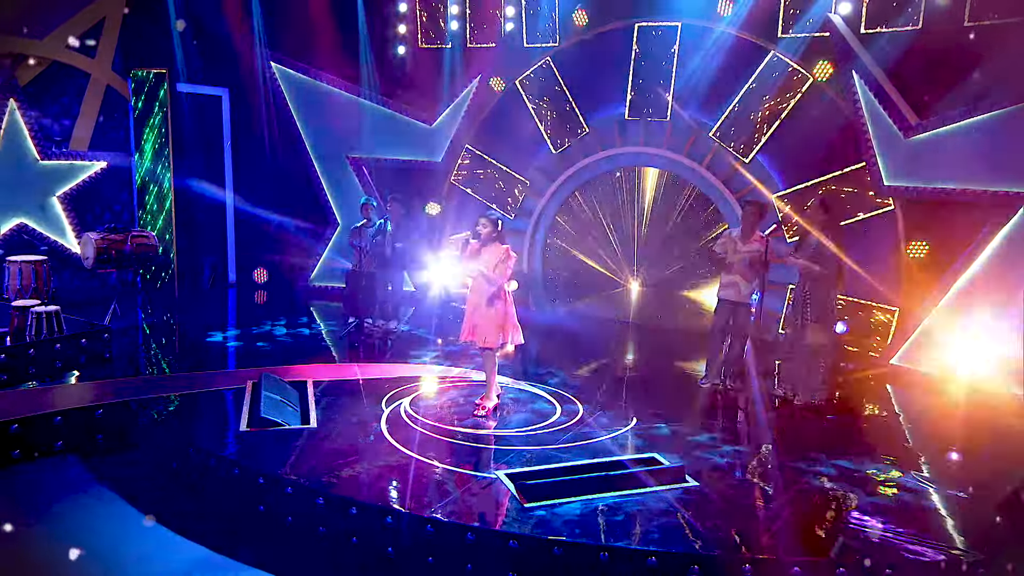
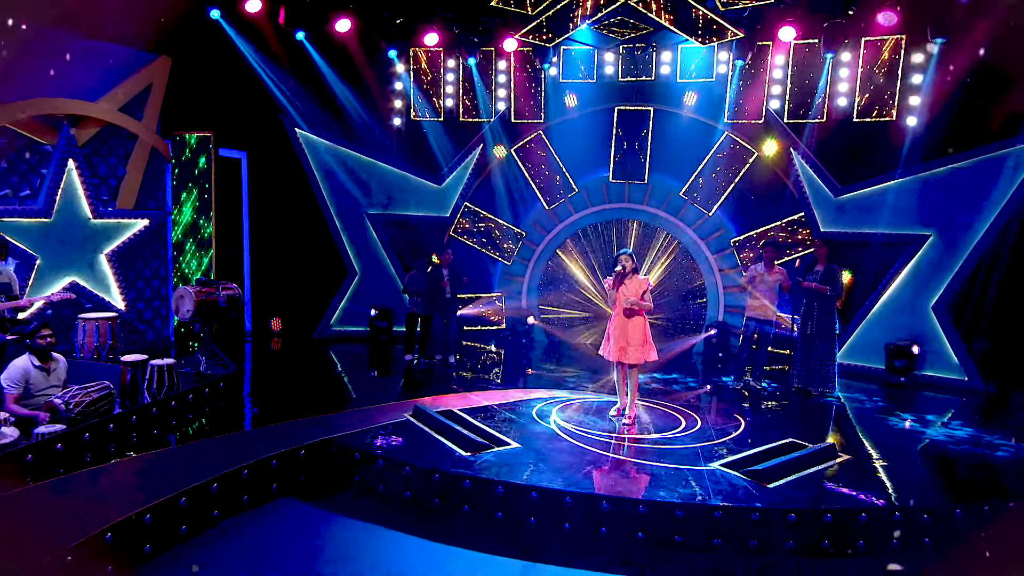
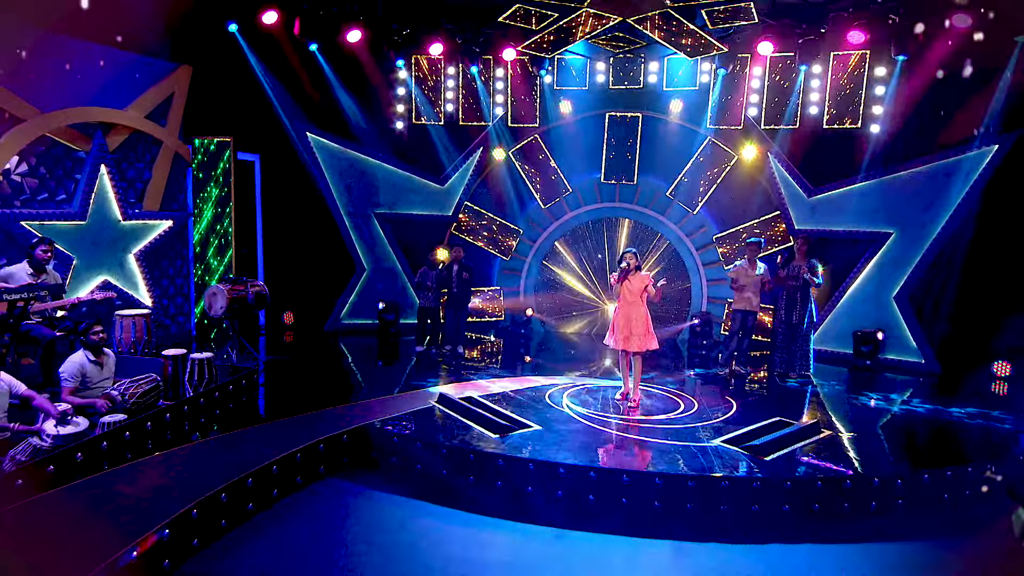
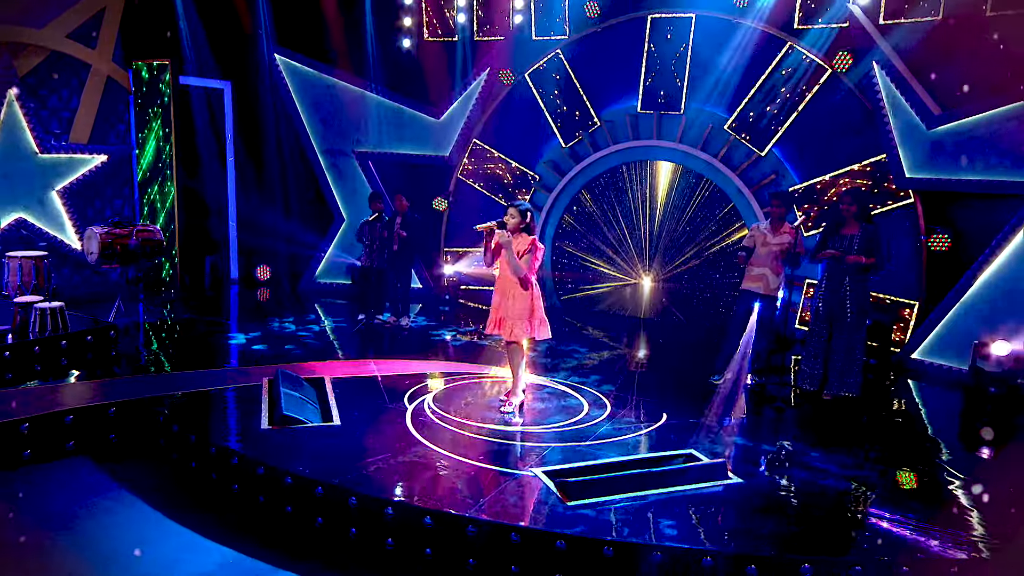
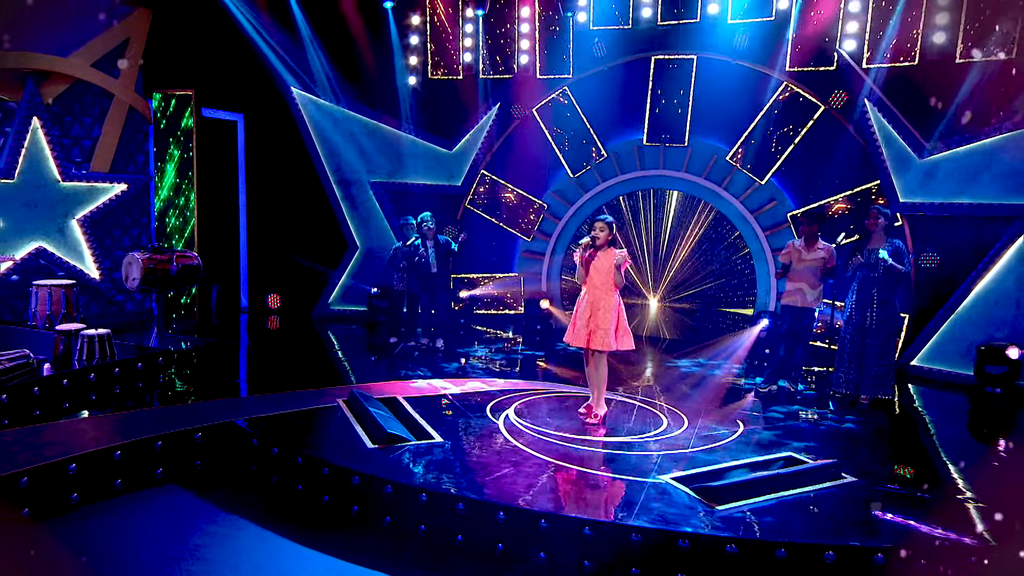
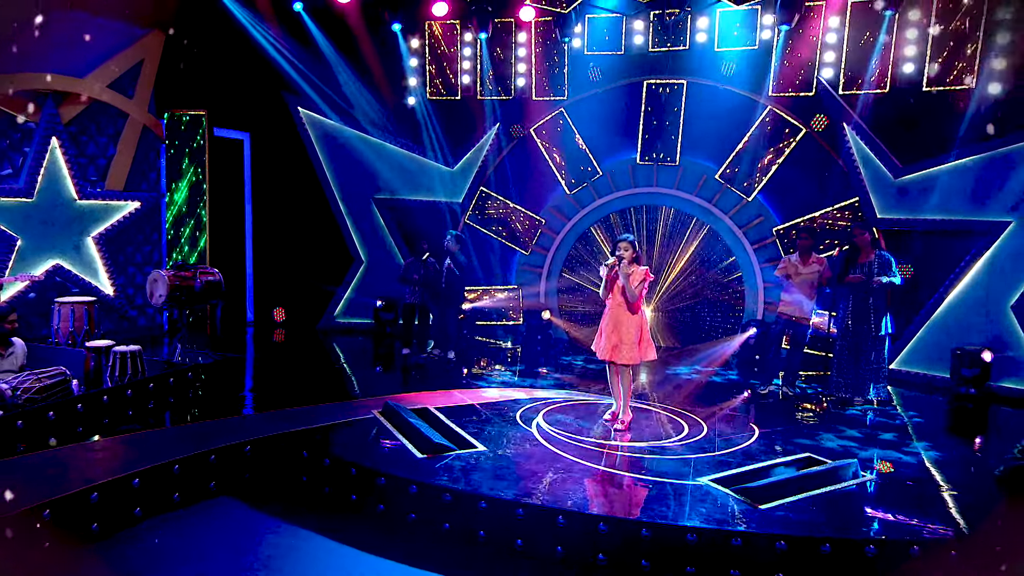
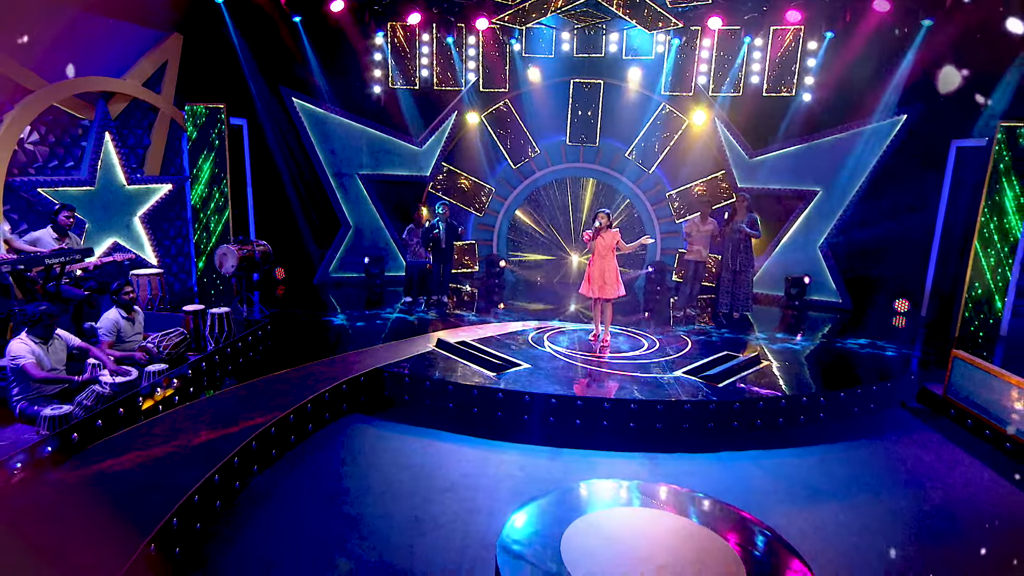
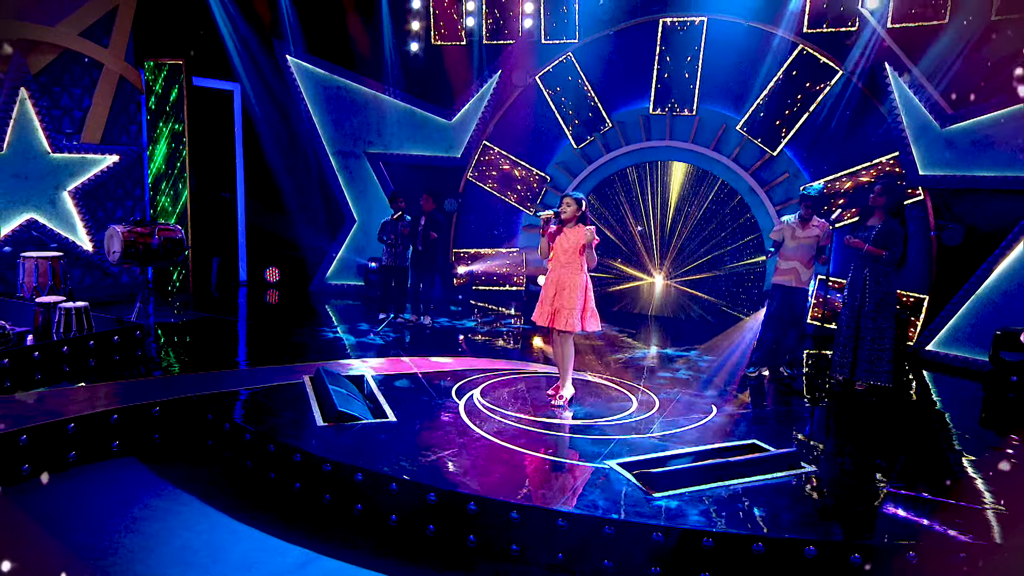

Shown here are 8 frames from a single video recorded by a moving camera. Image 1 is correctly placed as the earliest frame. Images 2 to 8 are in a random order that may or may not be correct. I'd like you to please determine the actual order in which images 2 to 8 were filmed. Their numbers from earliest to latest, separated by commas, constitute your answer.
4, 8, 5, 6, 2, 3, 7
